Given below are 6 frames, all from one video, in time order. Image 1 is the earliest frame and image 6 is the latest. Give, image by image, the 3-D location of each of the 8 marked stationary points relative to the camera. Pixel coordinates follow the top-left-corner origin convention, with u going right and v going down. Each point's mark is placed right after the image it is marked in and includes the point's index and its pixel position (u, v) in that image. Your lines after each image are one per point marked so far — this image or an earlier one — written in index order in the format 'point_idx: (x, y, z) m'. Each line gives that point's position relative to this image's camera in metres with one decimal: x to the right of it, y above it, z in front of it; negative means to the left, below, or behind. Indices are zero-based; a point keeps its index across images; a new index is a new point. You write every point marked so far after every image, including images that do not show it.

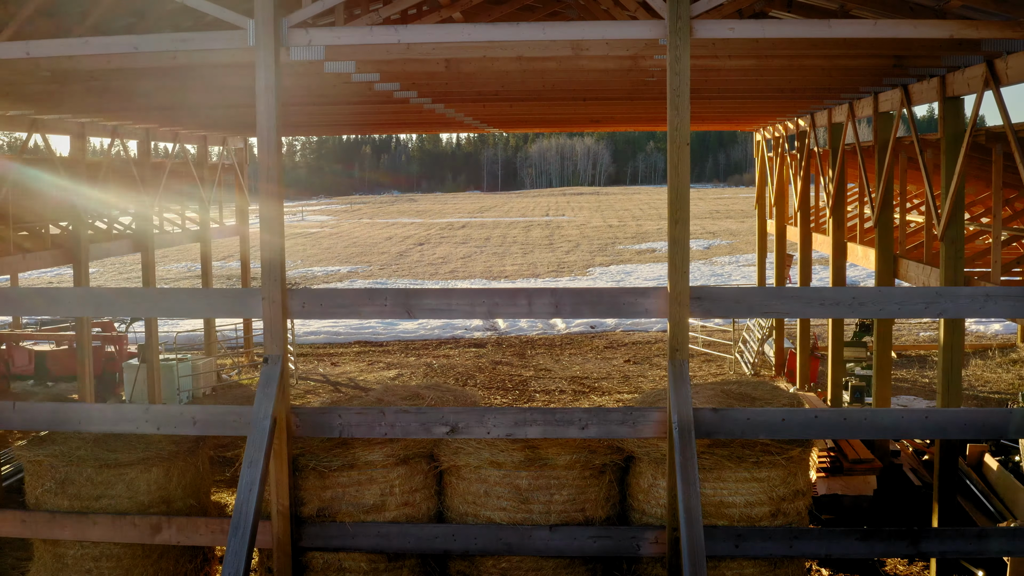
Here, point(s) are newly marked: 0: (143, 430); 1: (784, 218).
0: (-2.5, -1.0, +5.4) m
1: (+5.7, +1.5, +16.8) m
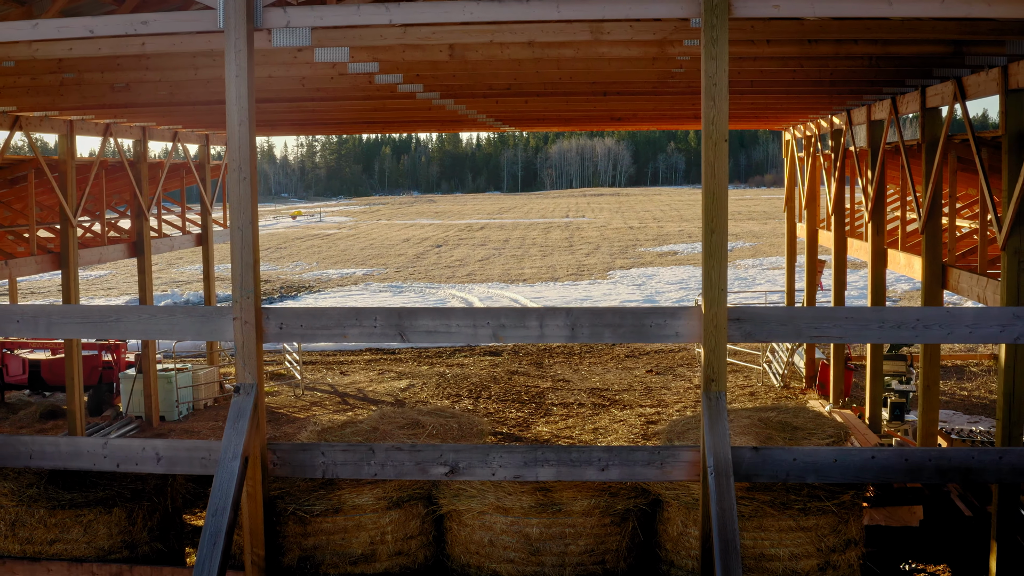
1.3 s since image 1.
0: (-2.4, -1.1, +4.7) m
1: (+6.0, +1.3, +15.9) m
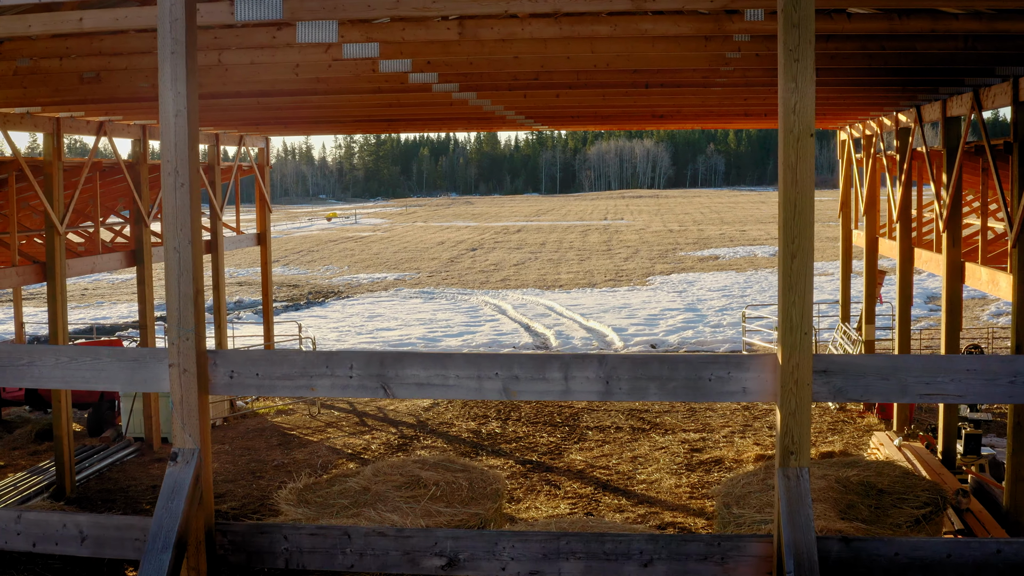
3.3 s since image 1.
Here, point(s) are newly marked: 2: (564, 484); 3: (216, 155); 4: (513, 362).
0: (-2.4, -1.2, +3.8) m
1: (+6.6, +1.1, +14.6) m
2: (+0.6, -2.3, +9.4) m
3: (-4.2, +1.9, +11.4) m
4: (0.0, -0.3, +3.5) m
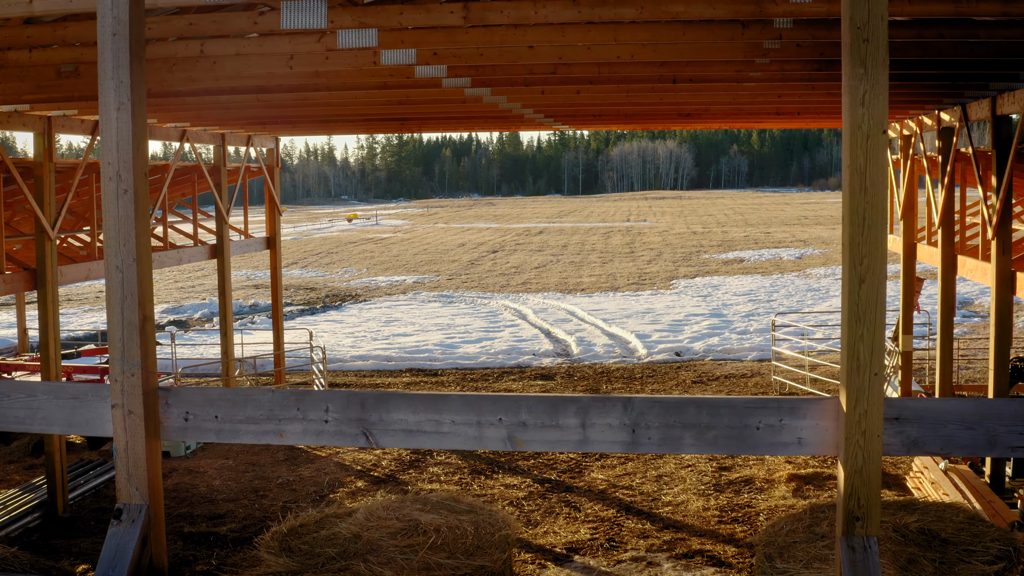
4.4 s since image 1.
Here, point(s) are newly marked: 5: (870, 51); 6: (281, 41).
0: (-2.3, -1.3, +3.3) m
1: (+7.0, +0.9, +13.8) m
2: (+0.8, -2.4, +8.8) m
3: (-4.0, +1.8, +10.9) m
4: (0.0, -0.4, +2.9) m
5: (+1.3, +0.8, +2.9) m
6: (-1.5, +1.6, +5.1) m
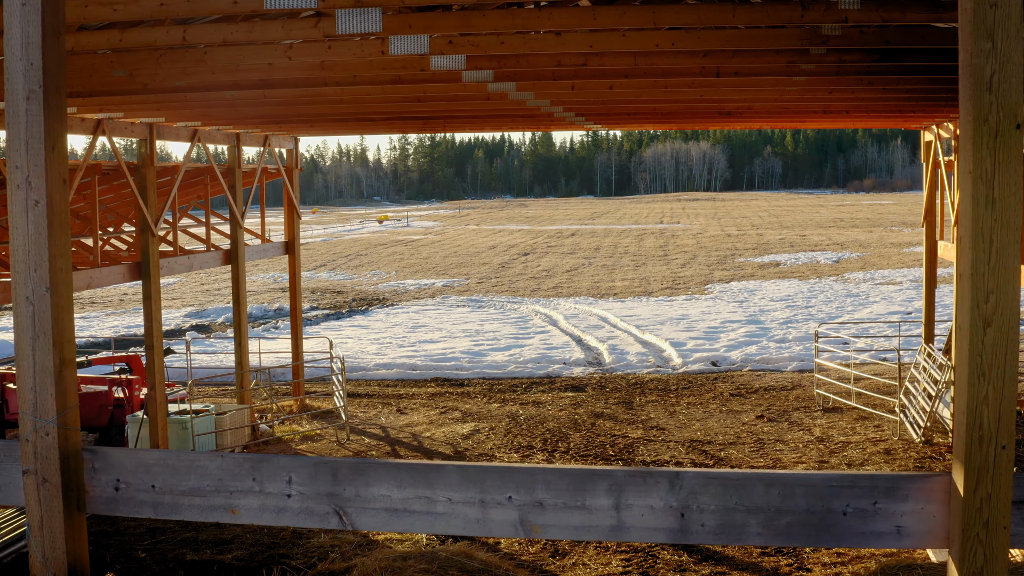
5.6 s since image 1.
0: (-2.3, -1.4, +2.7) m
1: (+7.4, +0.7, +12.8) m
2: (+1.0, -2.5, +8.1) m
3: (-3.6, +1.7, +10.4) m
4: (+0.1, -0.5, +2.3) m
5: (+1.3, +0.7, +2.2) m
6: (-1.3, +1.5, +4.5) m
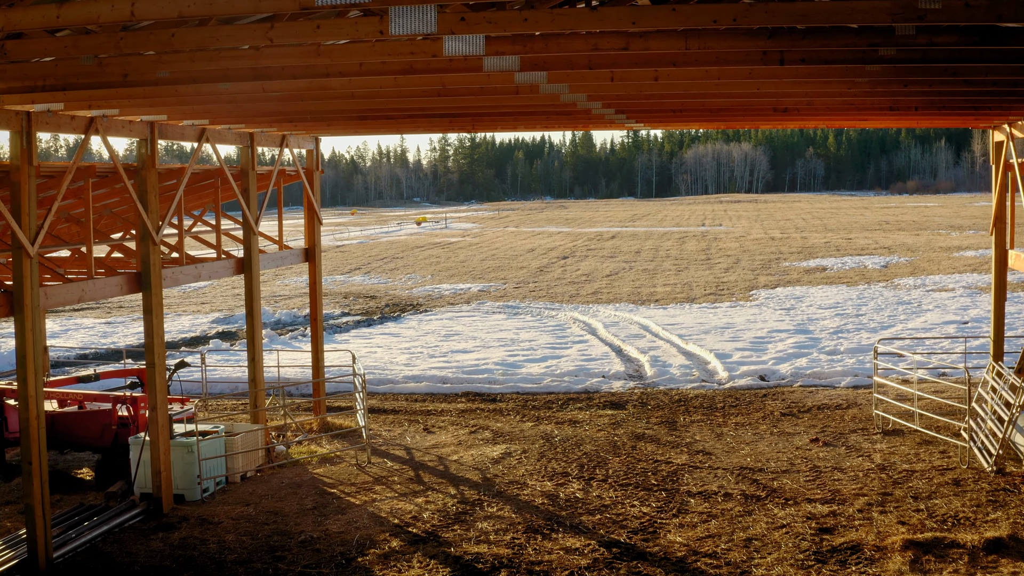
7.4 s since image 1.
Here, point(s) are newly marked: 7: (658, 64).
0: (-2.3, -1.5, +1.9) m
1: (+8.0, +0.5, +11.6) m
2: (+1.3, -2.7, +7.1) m
3: (-3.2, +1.6, +9.7) m
4: (+0.1, -0.7, +1.4) m
5: (+1.3, +0.6, +1.2) m
6: (-1.2, +1.3, +3.7) m
7: (+1.0, +1.5, +5.6) m
